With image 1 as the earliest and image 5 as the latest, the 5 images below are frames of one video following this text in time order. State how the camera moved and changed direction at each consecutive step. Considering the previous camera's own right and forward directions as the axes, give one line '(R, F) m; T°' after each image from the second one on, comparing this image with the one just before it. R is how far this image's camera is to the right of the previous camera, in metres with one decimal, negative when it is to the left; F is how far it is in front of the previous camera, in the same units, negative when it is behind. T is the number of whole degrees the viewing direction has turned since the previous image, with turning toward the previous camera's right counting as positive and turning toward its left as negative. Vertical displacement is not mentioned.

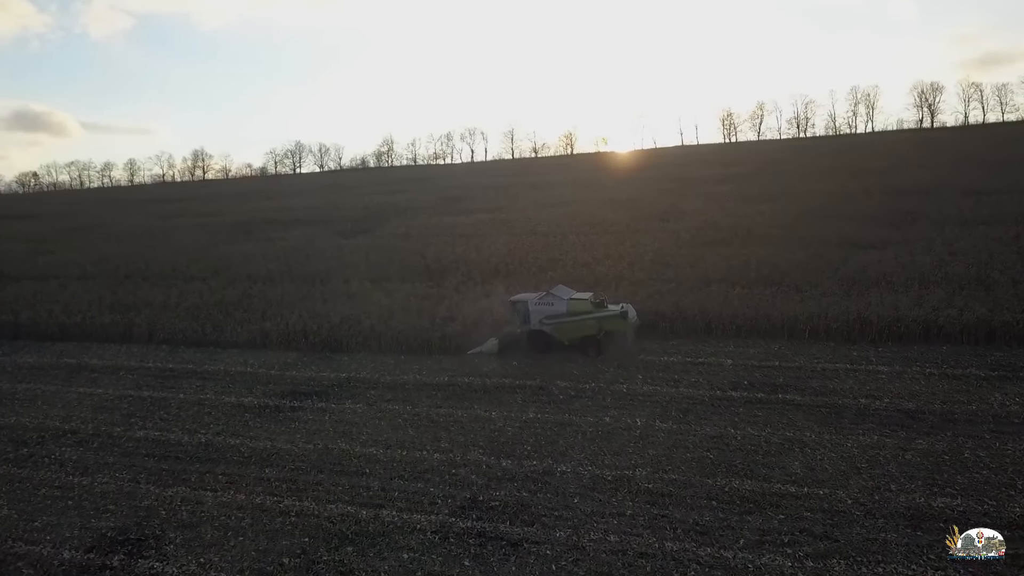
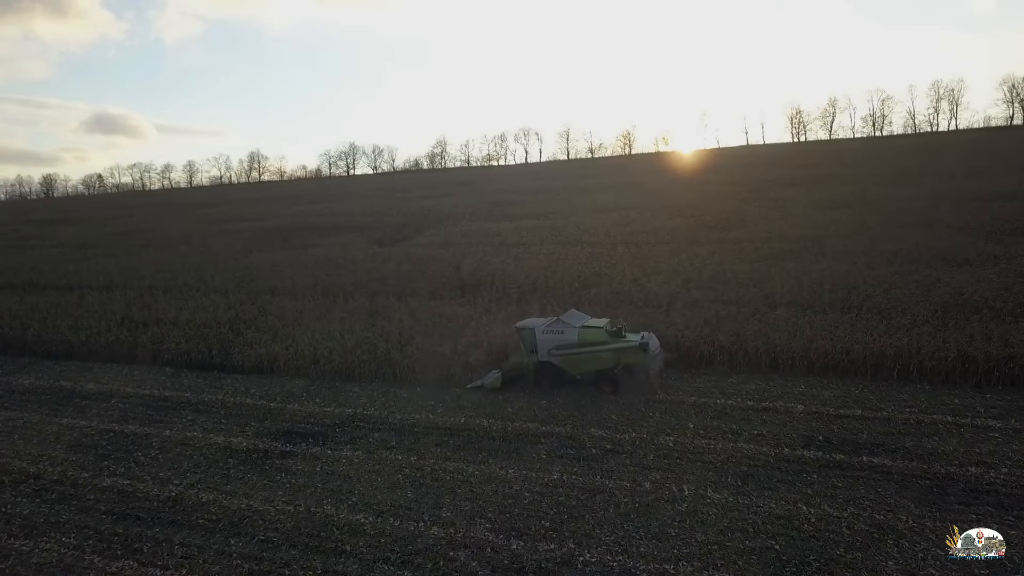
(+0.4, +1.6) m; -4°
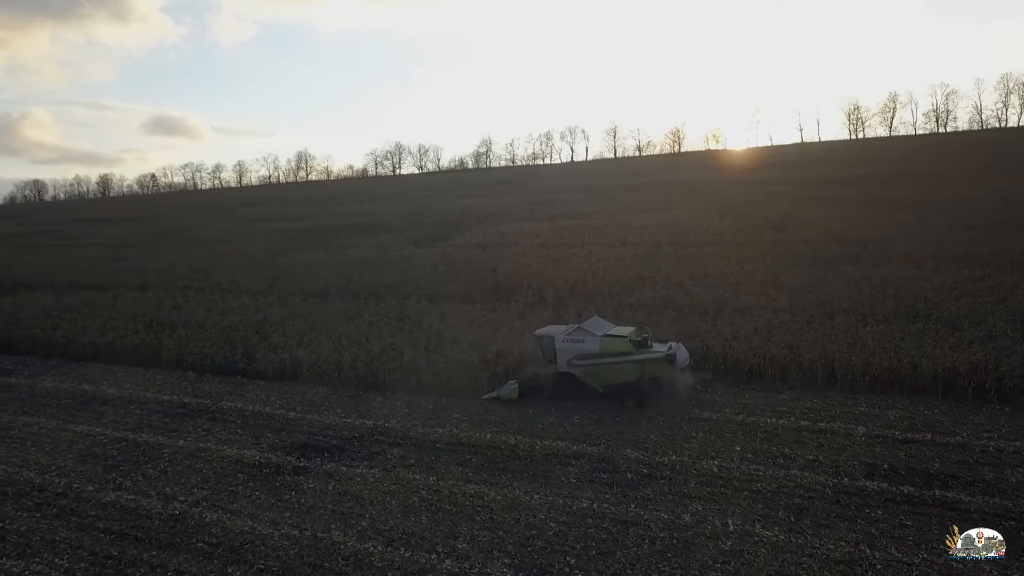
(+0.2, +0.7) m; -3°
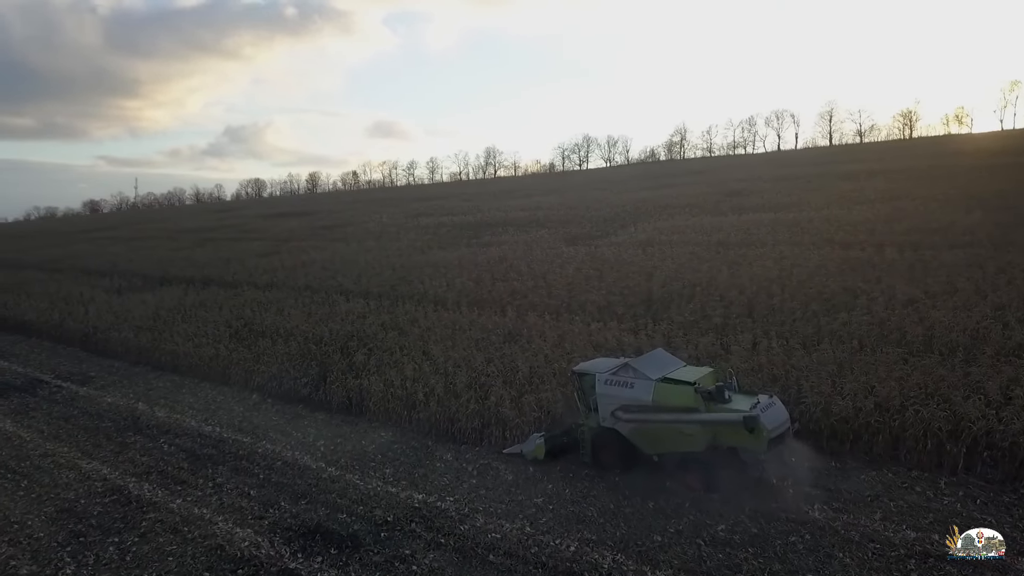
(+0.7, +3.4) m; -15°
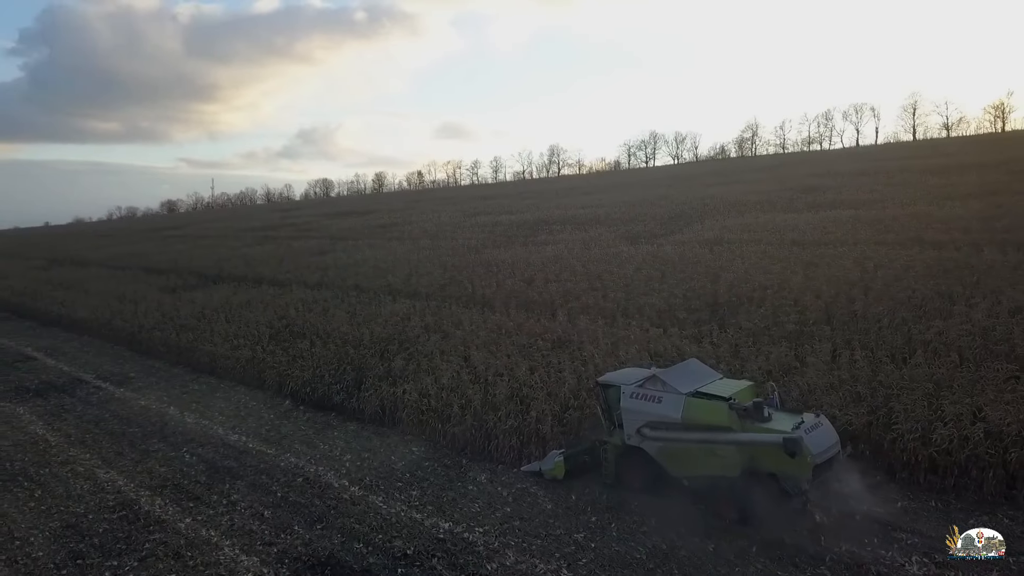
(+0.2, +0.8) m; -5°
